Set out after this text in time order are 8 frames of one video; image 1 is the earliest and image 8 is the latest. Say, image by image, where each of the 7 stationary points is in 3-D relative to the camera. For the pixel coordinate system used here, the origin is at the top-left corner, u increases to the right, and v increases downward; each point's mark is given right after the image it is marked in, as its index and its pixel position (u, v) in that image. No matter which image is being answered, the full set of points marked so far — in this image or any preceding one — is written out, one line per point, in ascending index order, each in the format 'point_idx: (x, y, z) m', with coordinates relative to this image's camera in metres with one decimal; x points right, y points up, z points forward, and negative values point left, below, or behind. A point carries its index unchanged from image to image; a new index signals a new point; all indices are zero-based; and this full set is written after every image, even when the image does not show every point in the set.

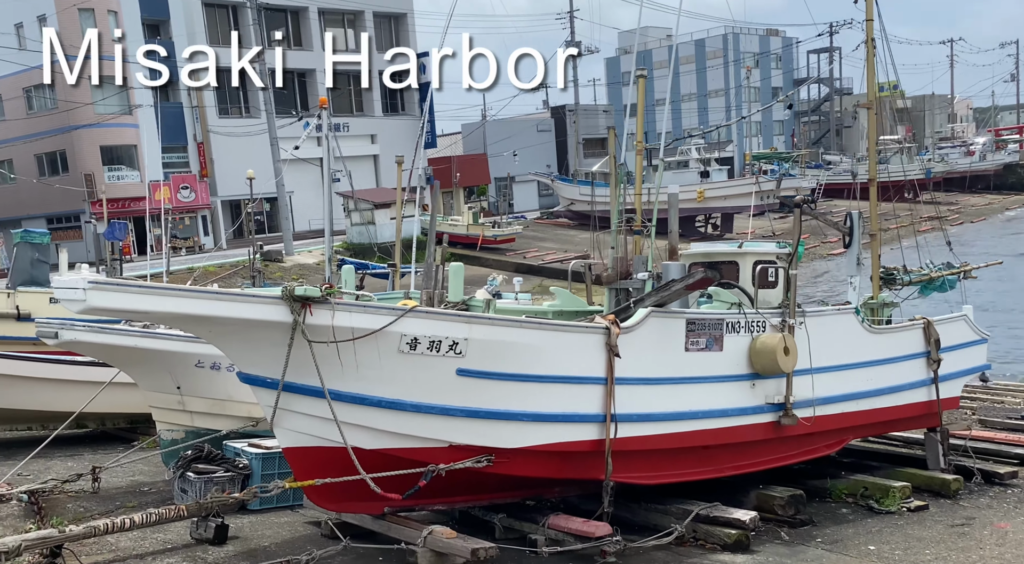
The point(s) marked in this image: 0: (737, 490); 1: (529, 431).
0: (+1.5, -1.4, +7.3) m
1: (+0.1, -0.9, +6.3) m
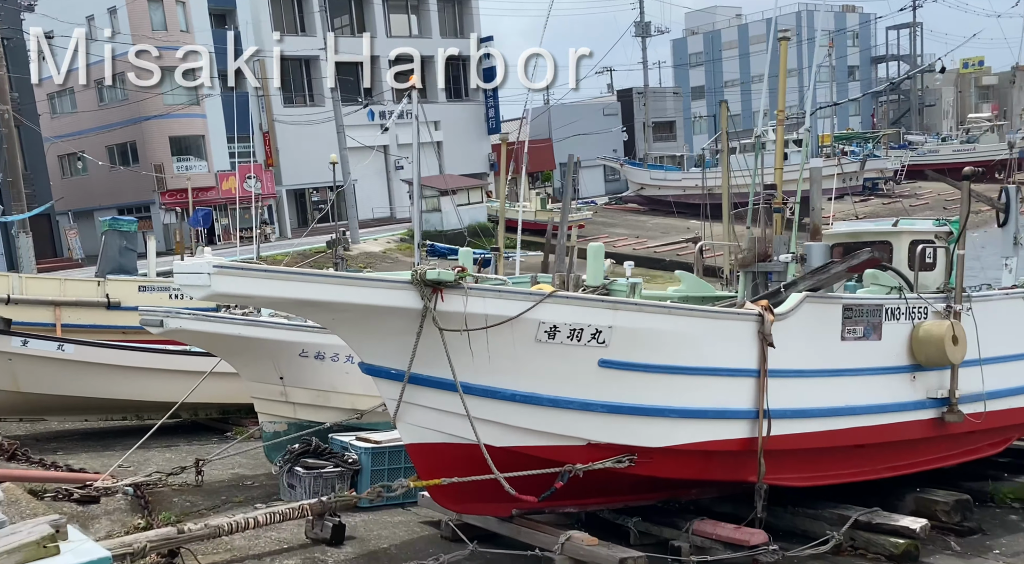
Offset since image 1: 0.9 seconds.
0: (+2.3, -1.3, +6.6) m
1: (+0.9, -0.8, +5.8) m
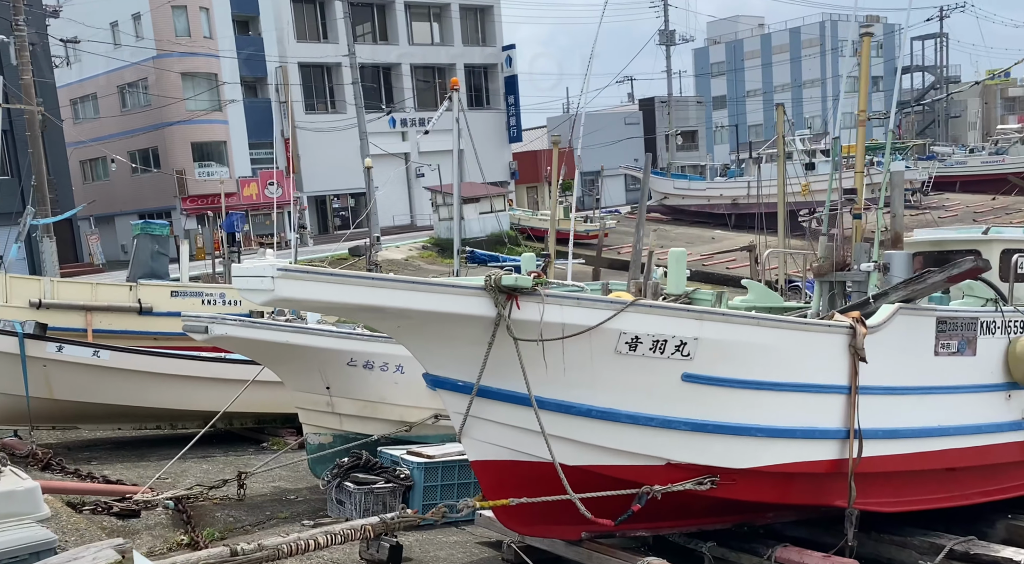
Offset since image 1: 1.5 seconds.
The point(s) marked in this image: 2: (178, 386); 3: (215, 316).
0: (+2.7, -1.4, +6.2) m
1: (+1.2, -0.8, +5.4) m
2: (-3.2, -1.0, +10.2) m
3: (-2.1, -0.2, +7.7) m
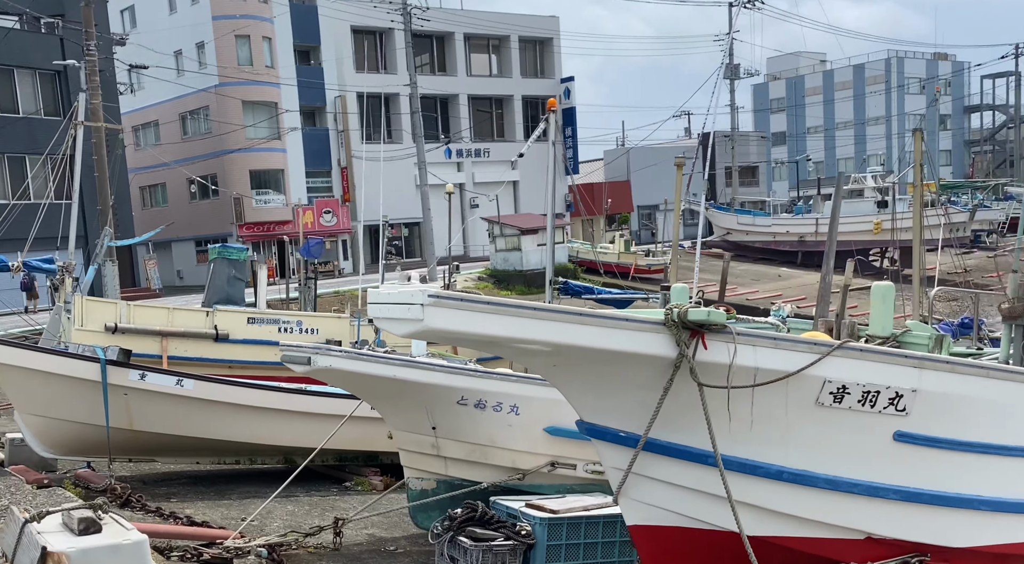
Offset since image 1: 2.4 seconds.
0: (+3.5, -1.6, +5.3) m
1: (+2.0, -1.0, +4.5) m
2: (-2.2, -1.2, +9.6) m
3: (-1.3, -0.4, +7.1) m
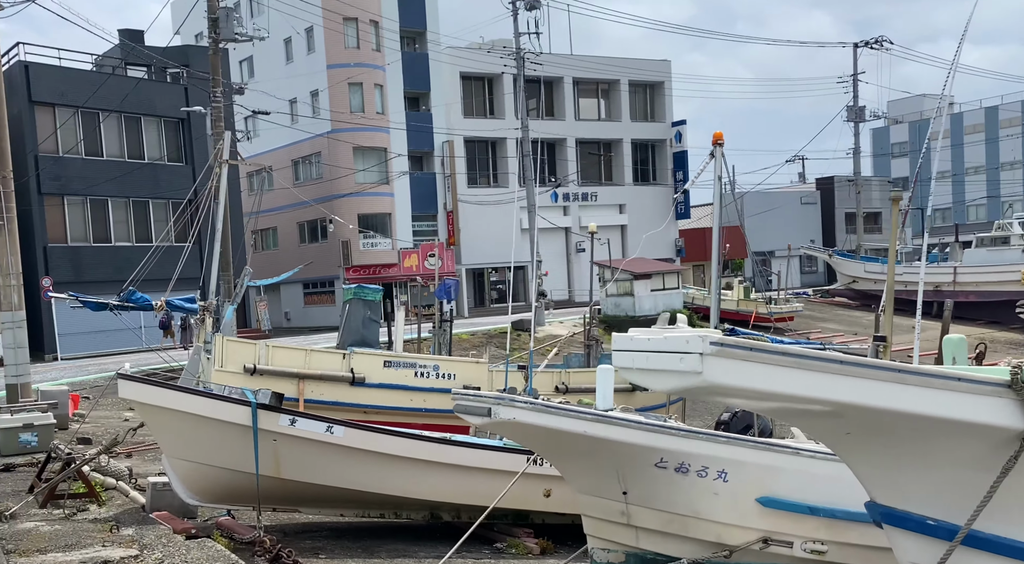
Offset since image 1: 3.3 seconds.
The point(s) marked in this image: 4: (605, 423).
0: (+4.4, -1.8, +4.0) m
1: (+2.9, -1.2, +3.4) m
2: (-0.8, -1.6, +8.8) m
3: (-0.1, -0.7, +6.3) m
4: (+0.6, -0.8, +6.2) m
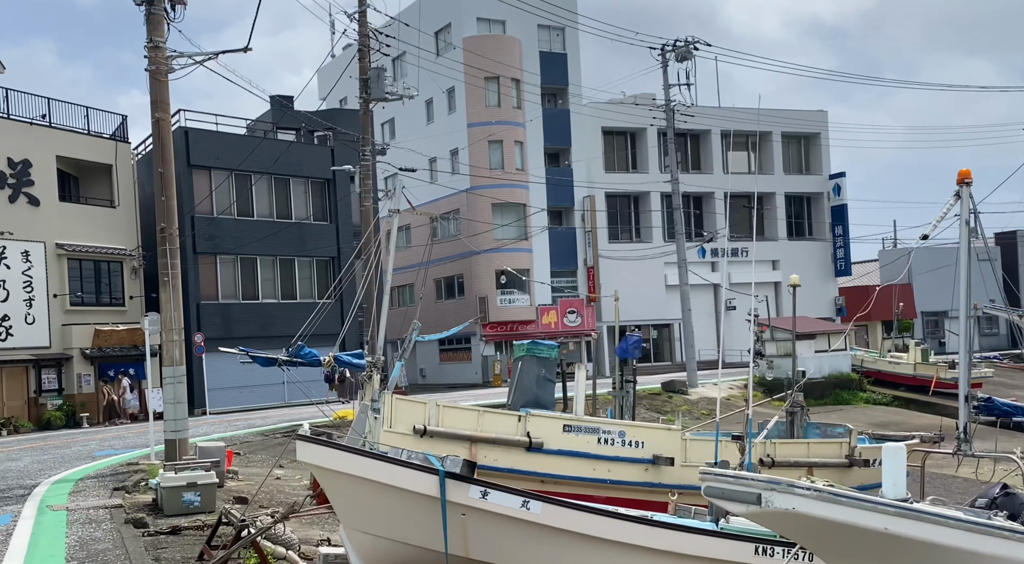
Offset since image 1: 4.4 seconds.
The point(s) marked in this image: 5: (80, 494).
0: (+5.5, -2.0, +2.3) m
1: (+3.9, -1.3, +1.9) m
2: (+0.9, -2.0, +7.7) m
3: (+1.3, -1.0, +5.2) m
4: (+1.9, -1.1, +5.0) m
5: (-7.9, -3.9, +19.9) m
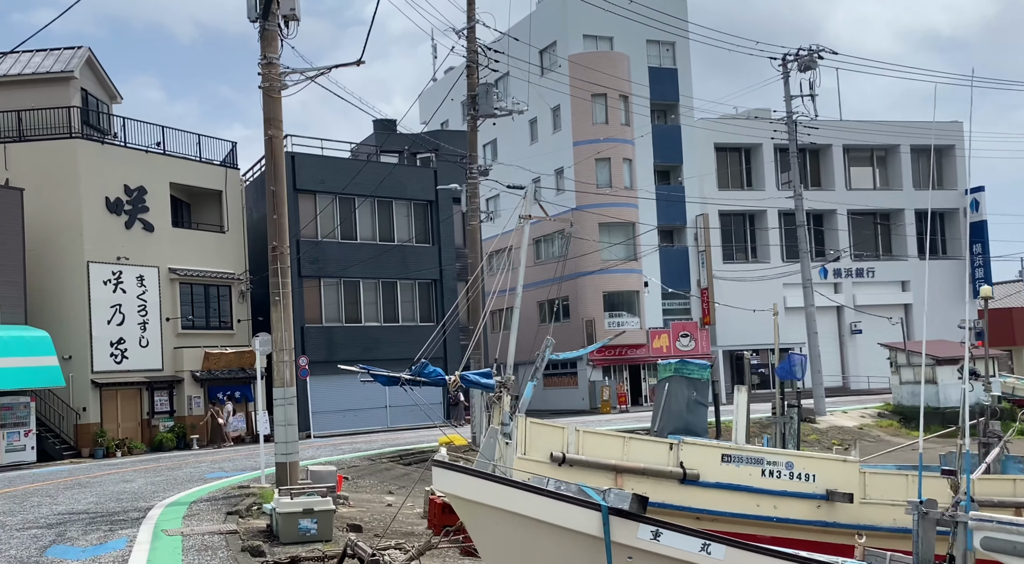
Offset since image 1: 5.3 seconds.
0: (+6.1, -1.9, +0.6) m
1: (+4.5, -1.2, +0.3) m
2: (+2.0, -2.0, +6.3) m
3: (+2.2, -0.9, +3.8) m
4: (+2.8, -1.0, +3.6) m
5: (-5.7, -4.2, +19.2) m
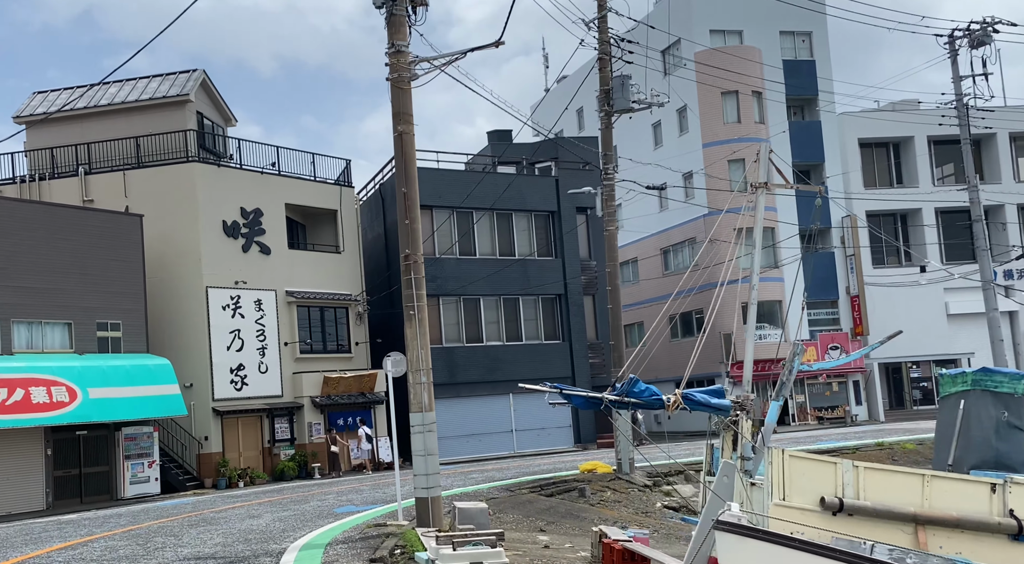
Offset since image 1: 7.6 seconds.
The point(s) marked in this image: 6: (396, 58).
0: (+7.1, -1.4, -3.0) m
1: (+5.5, -0.8, -3.1) m
2: (+3.6, -1.7, +3.1) m
3: (+3.5, -0.6, +0.6) m
4: (+4.1, -0.7, +0.3) m
5: (-2.7, -4.4, +16.6) m
6: (-1.9, +4.0, +18.9) m
